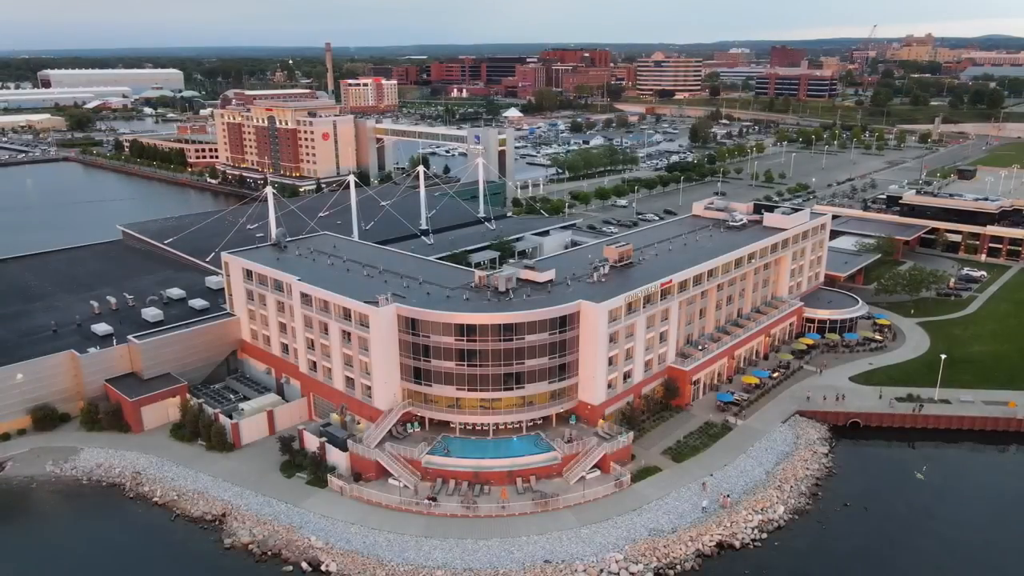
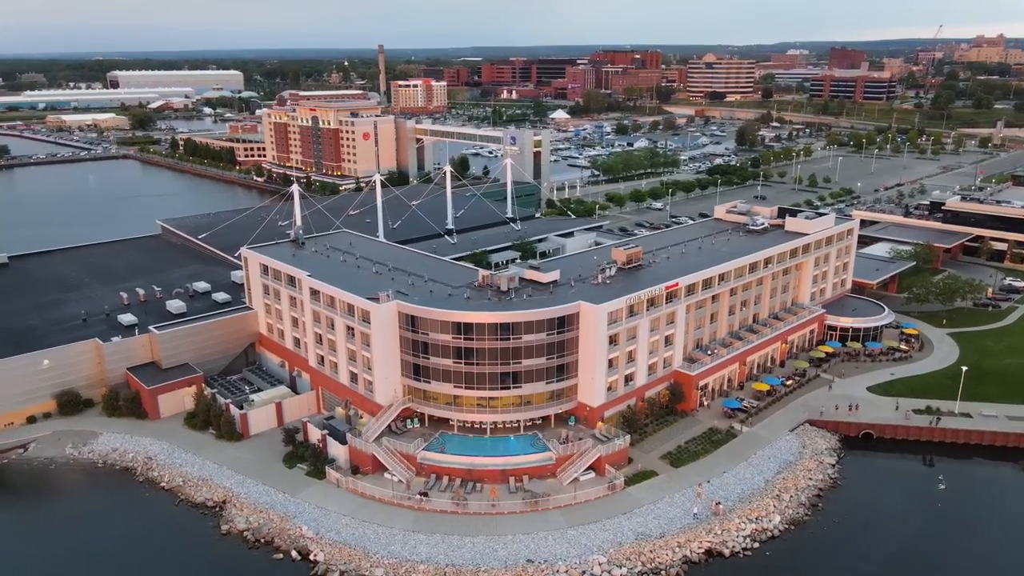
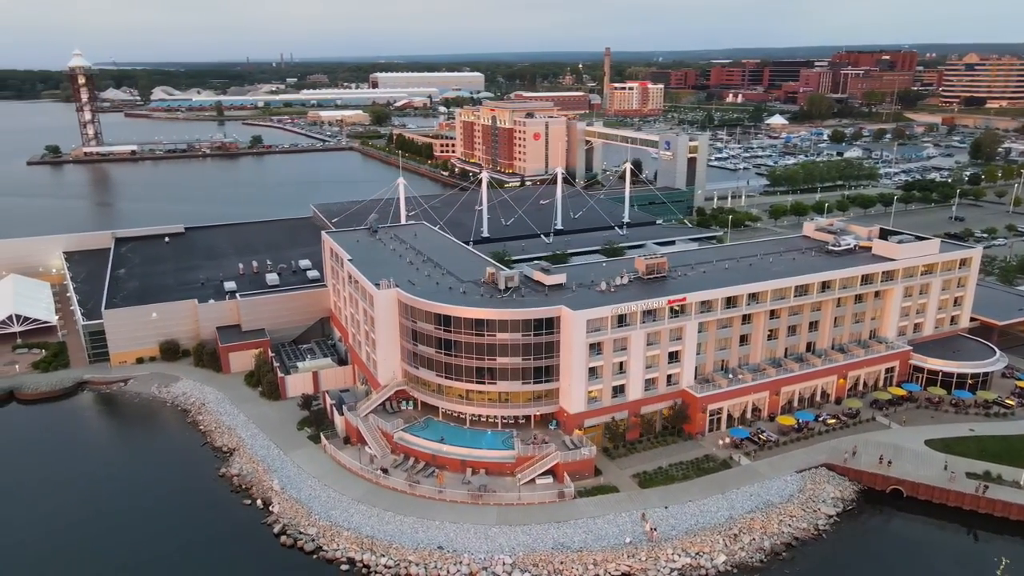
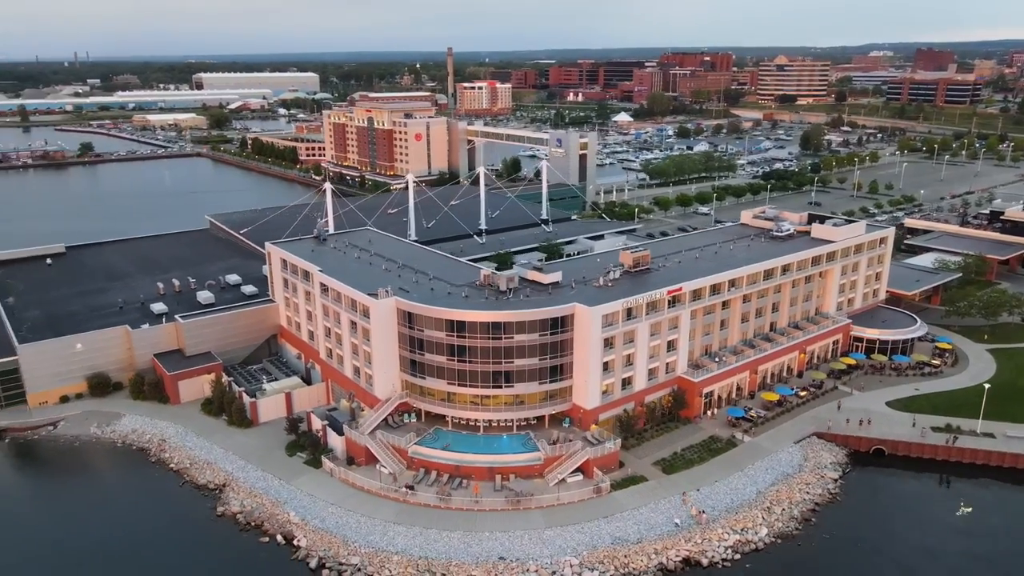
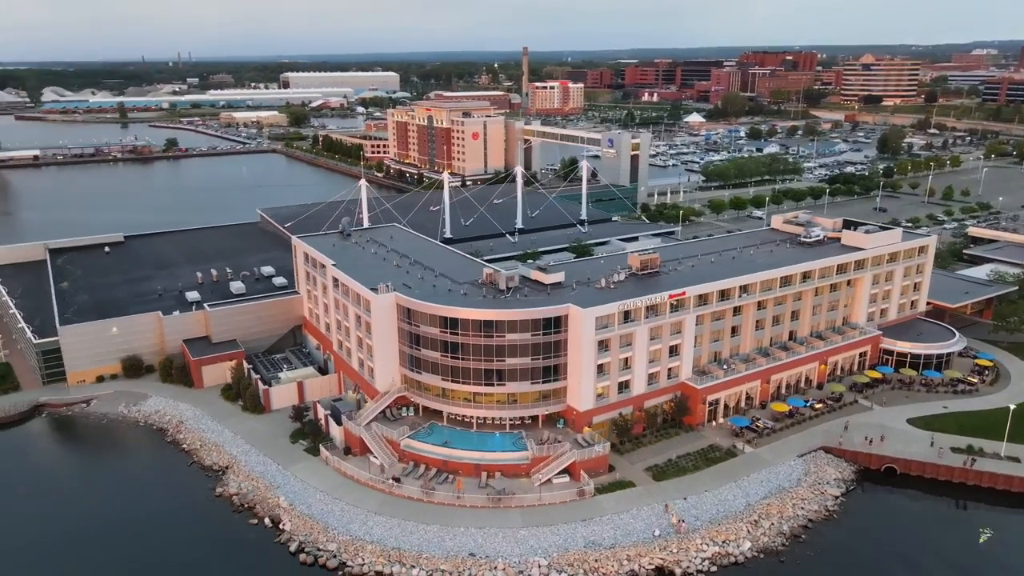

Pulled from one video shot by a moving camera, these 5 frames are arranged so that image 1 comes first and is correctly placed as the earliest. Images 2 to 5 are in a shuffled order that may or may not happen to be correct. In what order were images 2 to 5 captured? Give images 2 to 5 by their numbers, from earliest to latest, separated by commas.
2, 4, 5, 3
